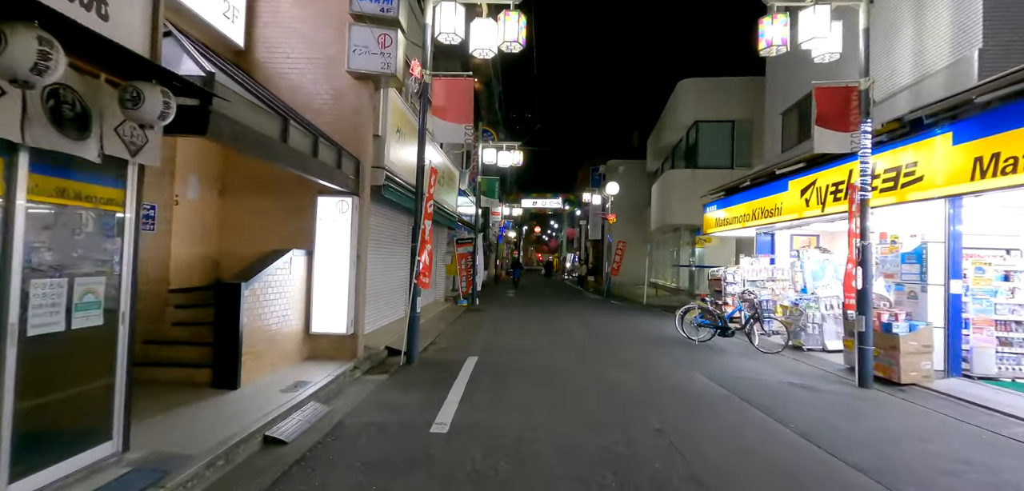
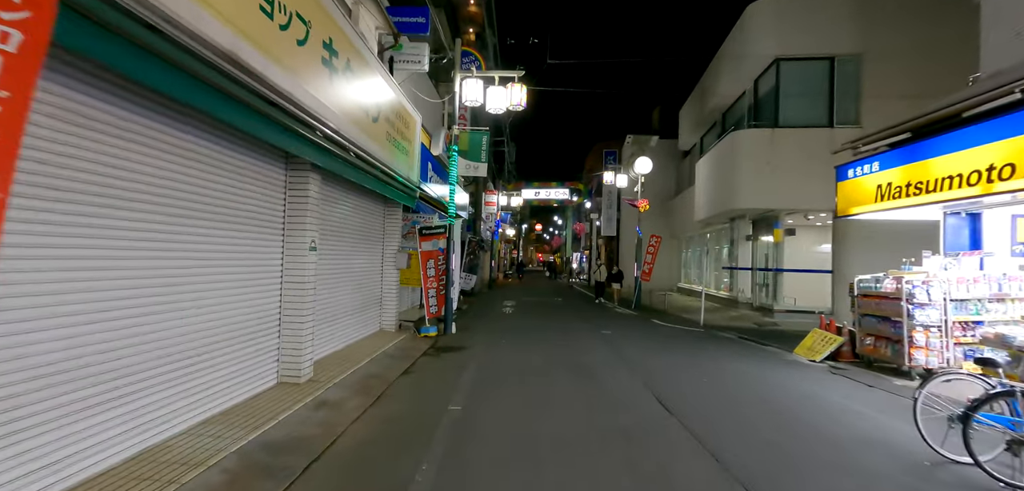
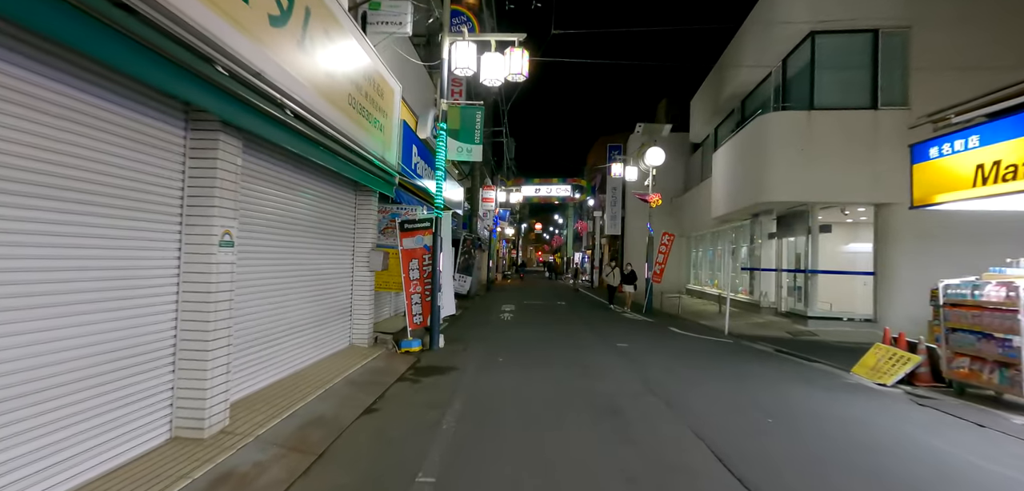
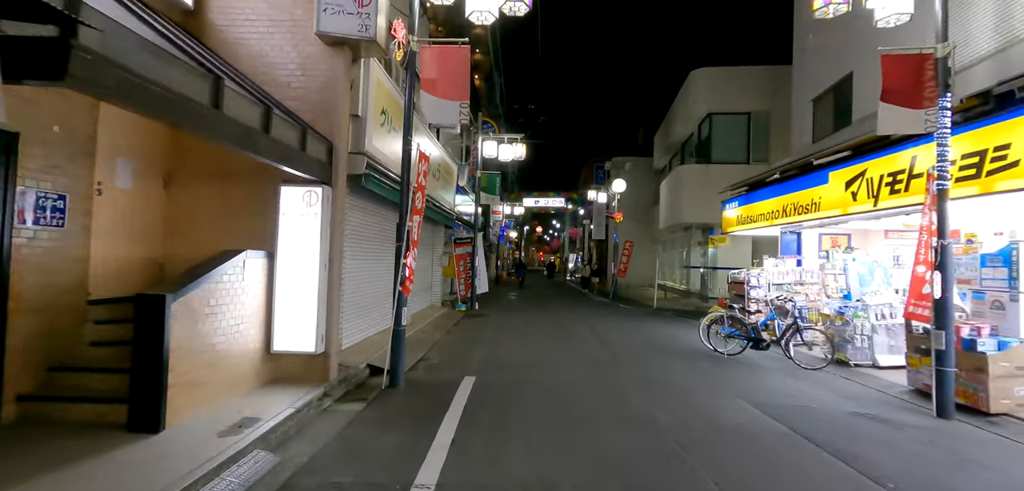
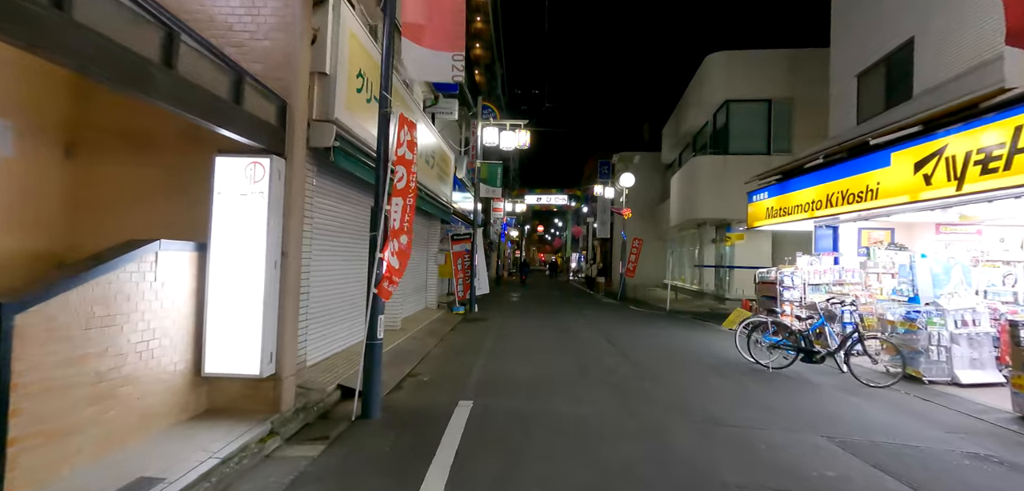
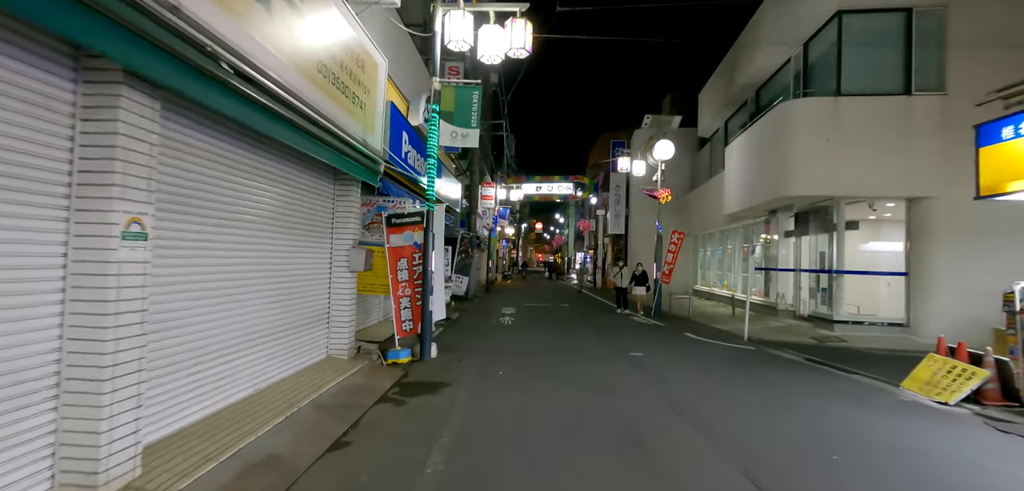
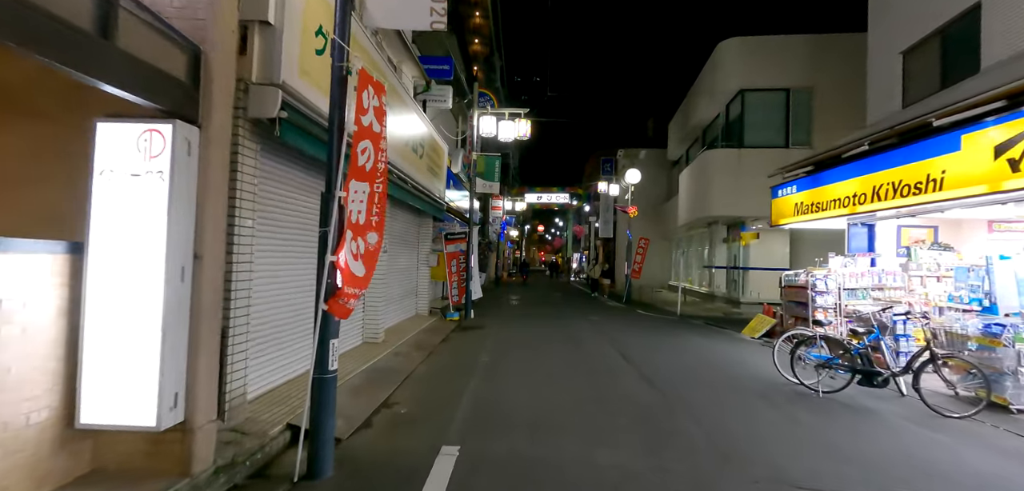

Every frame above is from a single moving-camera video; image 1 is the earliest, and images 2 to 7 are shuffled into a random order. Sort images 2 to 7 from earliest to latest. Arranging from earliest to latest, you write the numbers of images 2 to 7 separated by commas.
4, 5, 7, 2, 3, 6
